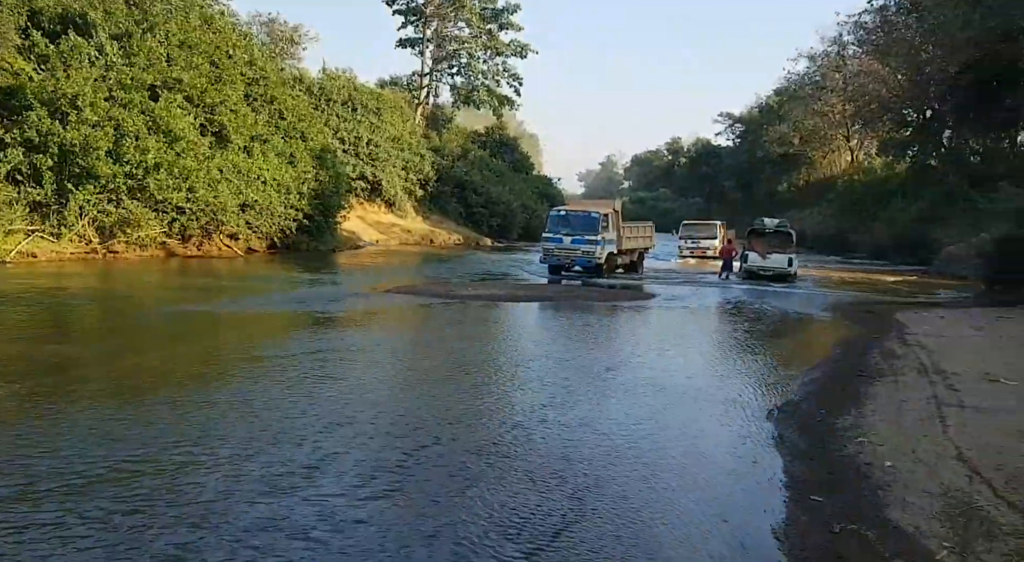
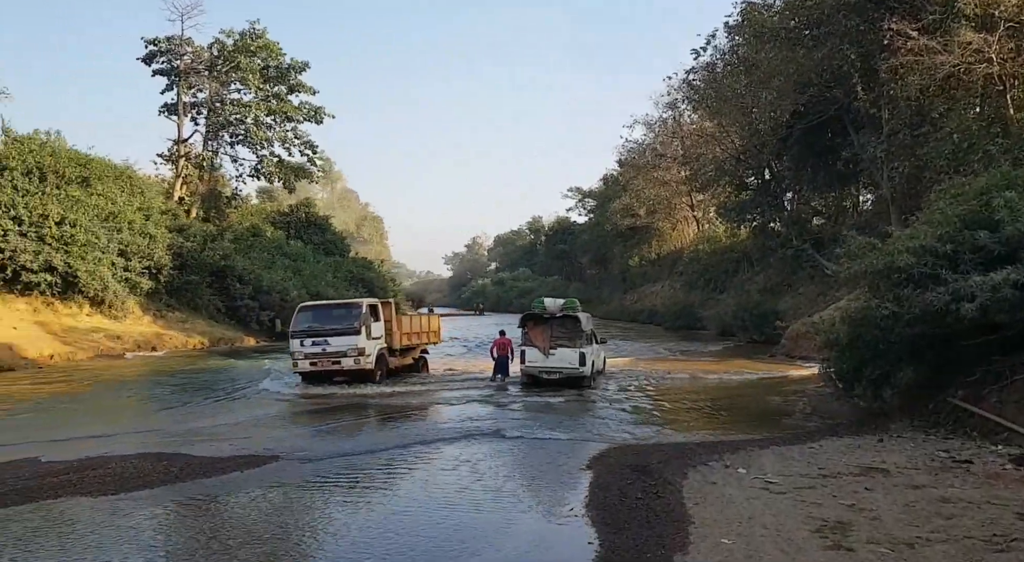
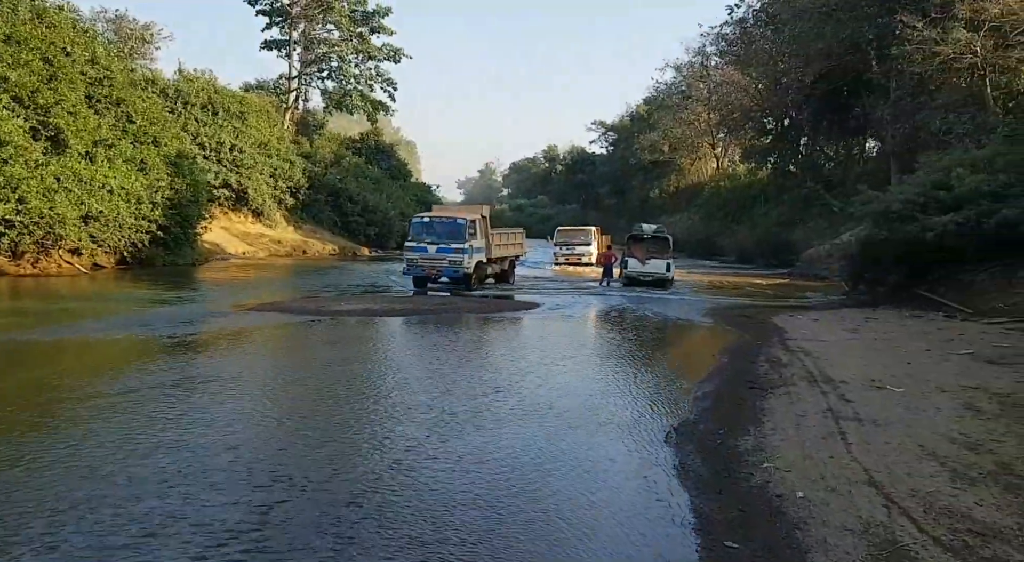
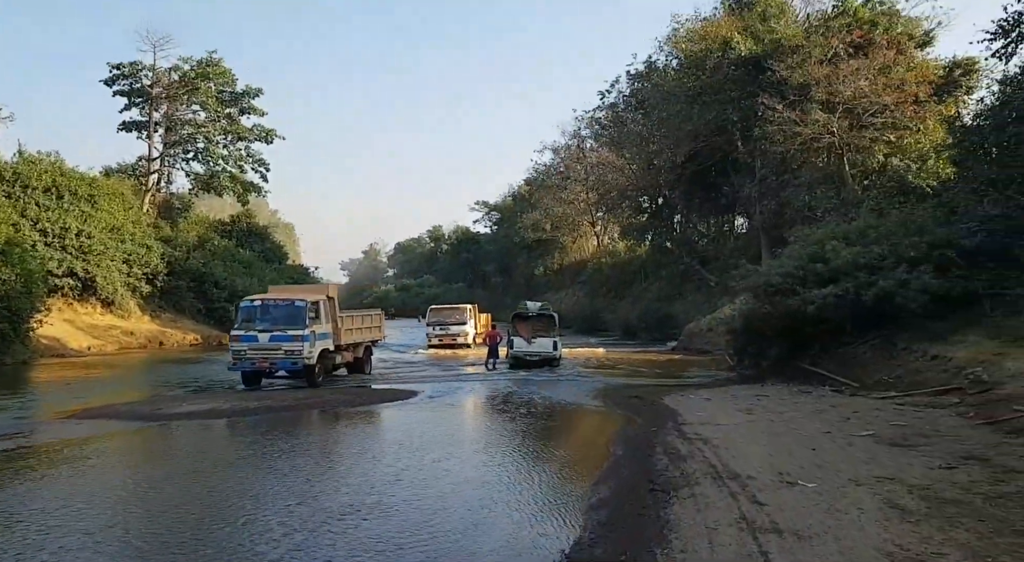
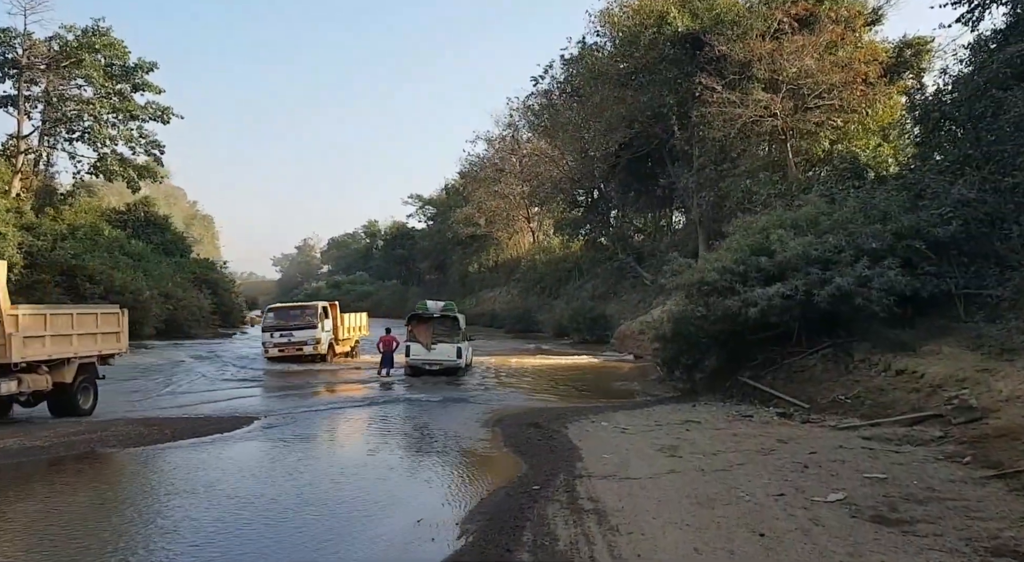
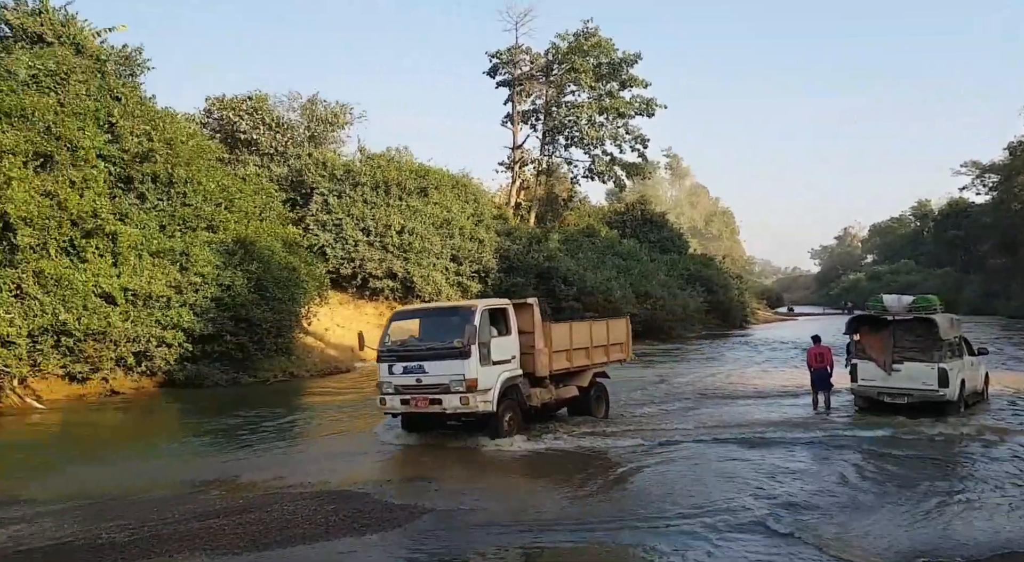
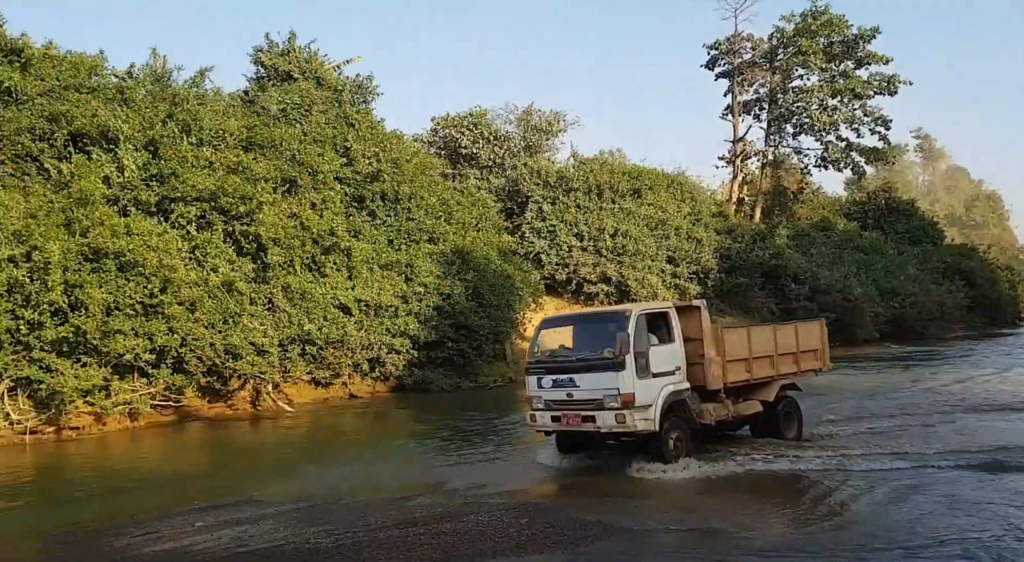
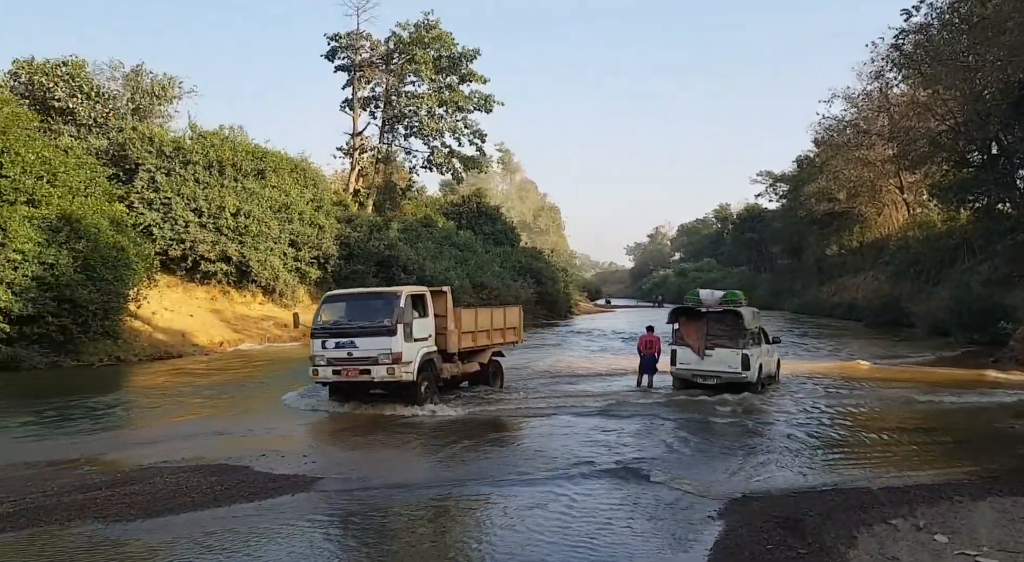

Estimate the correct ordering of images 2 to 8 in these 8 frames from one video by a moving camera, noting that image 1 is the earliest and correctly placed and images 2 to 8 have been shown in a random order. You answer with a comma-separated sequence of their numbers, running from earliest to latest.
3, 4, 5, 2, 8, 6, 7
